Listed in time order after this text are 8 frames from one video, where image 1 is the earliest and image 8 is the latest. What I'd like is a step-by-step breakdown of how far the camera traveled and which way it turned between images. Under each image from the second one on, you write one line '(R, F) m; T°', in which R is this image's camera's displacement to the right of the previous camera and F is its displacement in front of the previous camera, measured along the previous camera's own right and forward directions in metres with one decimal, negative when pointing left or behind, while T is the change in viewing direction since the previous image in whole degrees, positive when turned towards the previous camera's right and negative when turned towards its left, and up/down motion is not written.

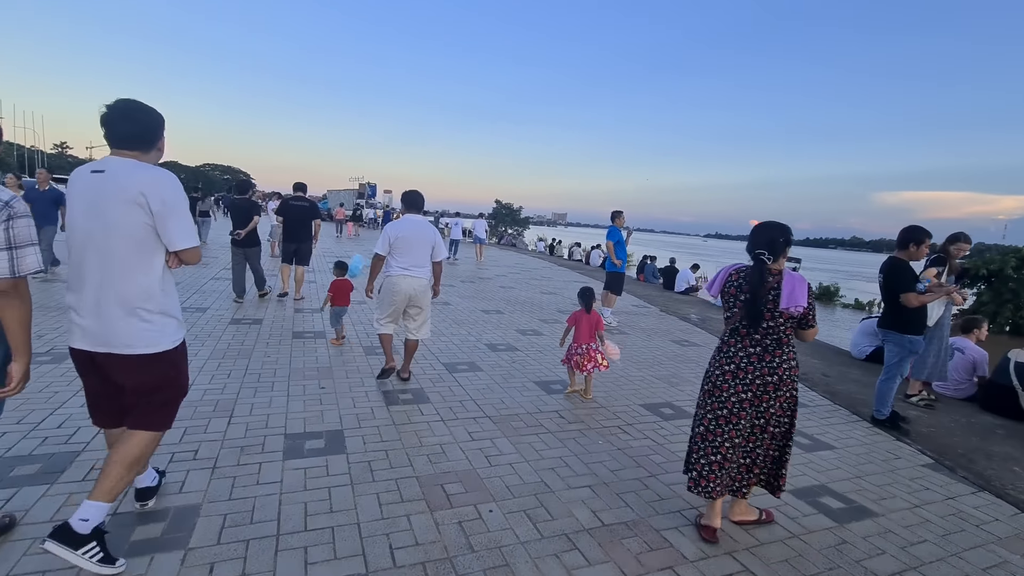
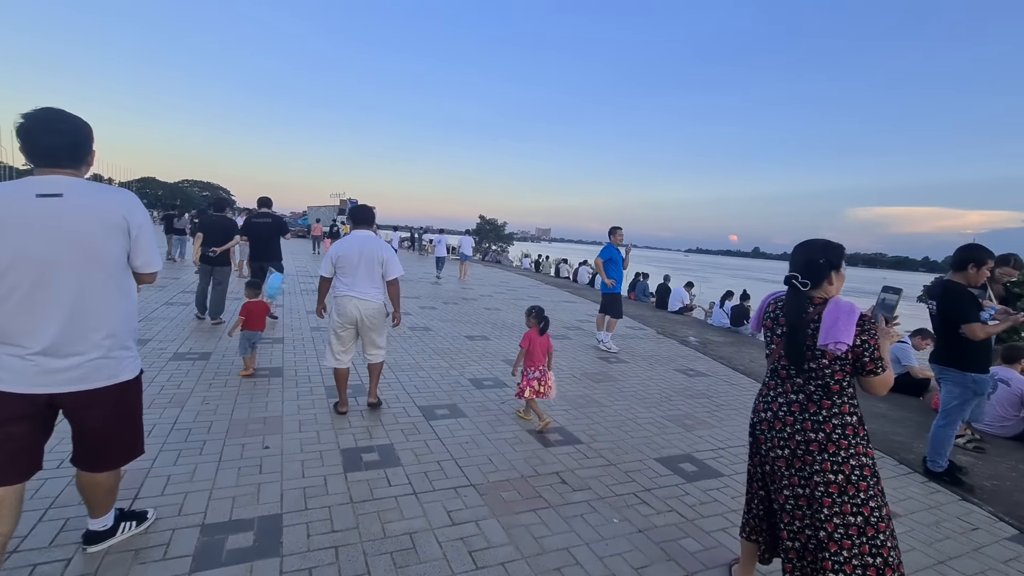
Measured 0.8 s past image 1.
(0.0, +0.8) m; +2°
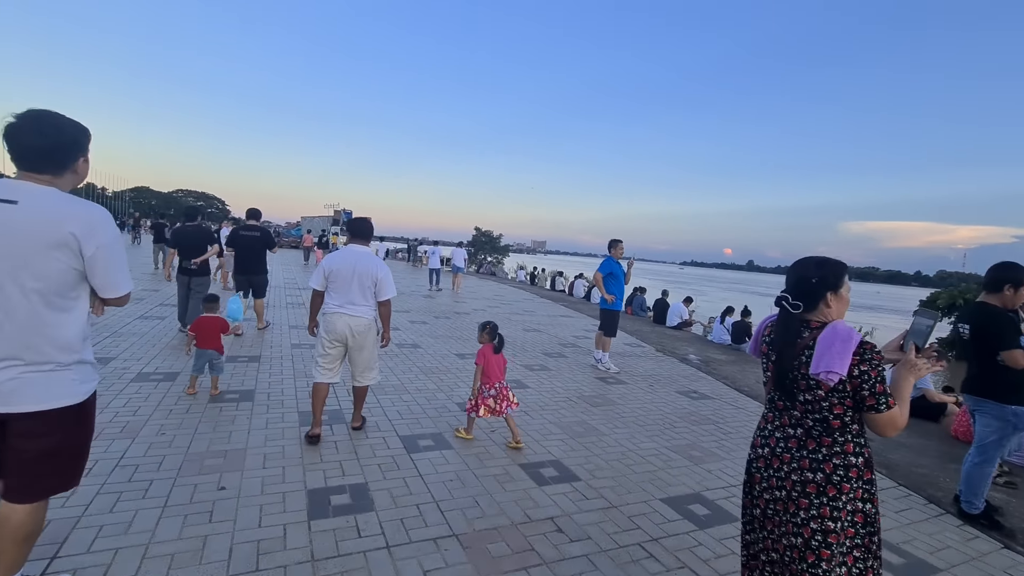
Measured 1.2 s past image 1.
(0.0, +0.4) m; +1°
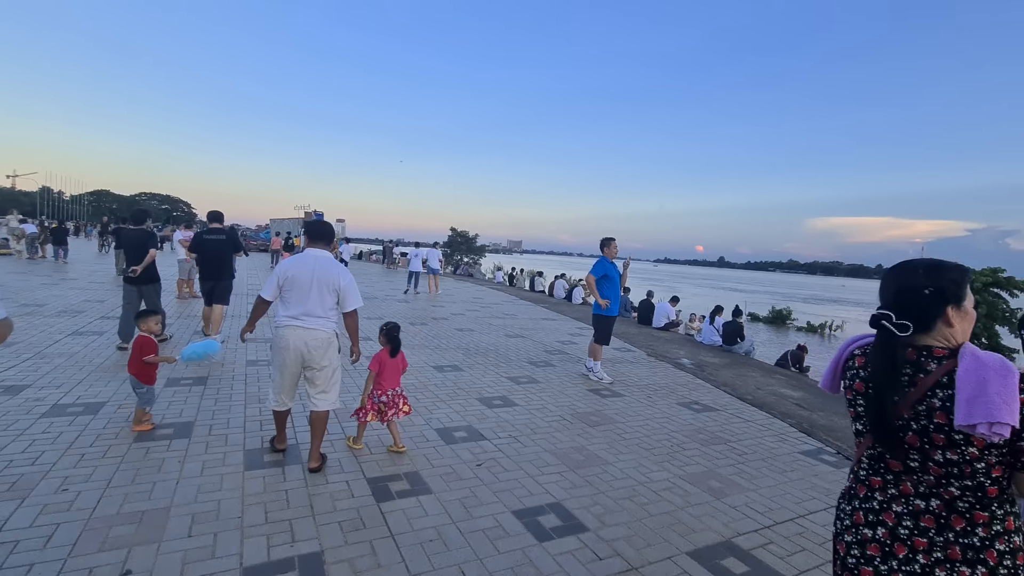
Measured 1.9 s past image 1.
(-0.1, +0.7) m; +3°
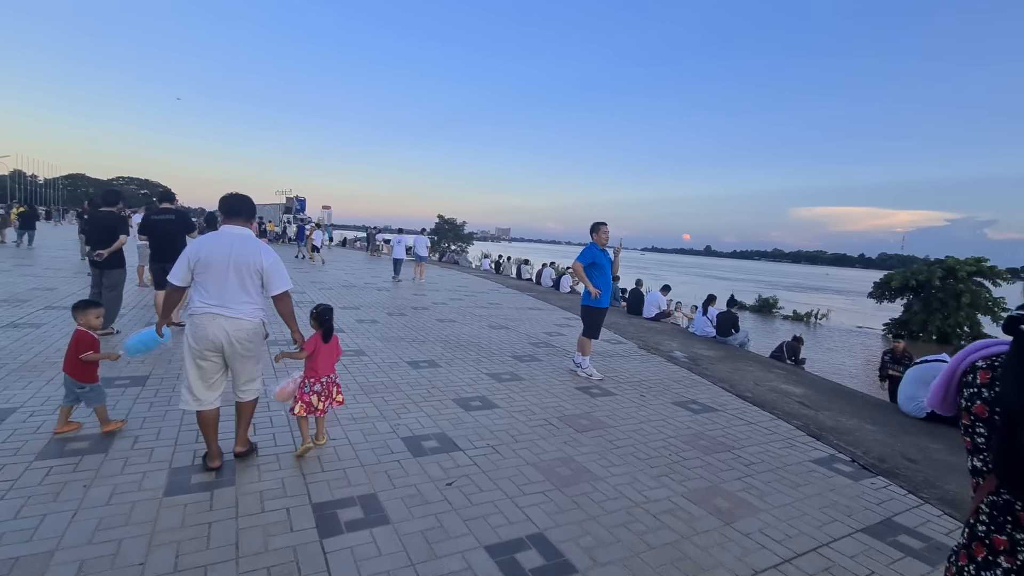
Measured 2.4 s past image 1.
(+0.1, +0.6) m; +1°
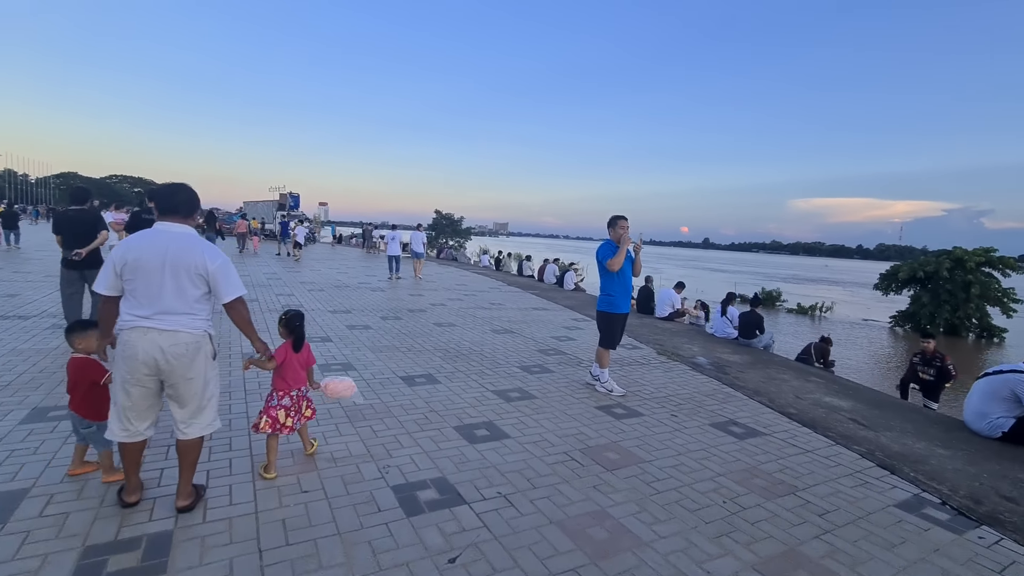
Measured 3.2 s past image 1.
(-0.1, +0.8) m; 0°
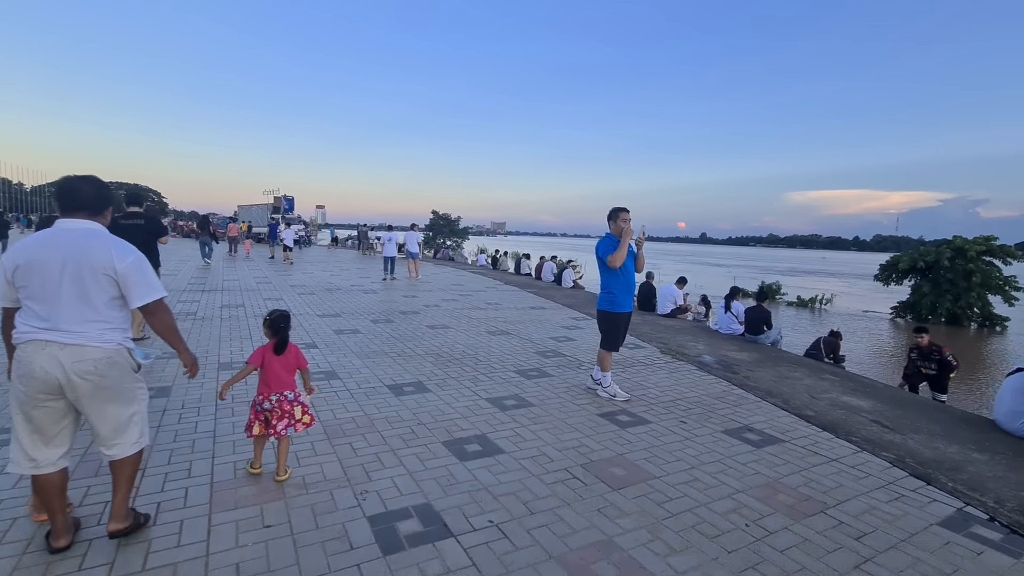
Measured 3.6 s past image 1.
(+0.1, +0.4) m; 0°
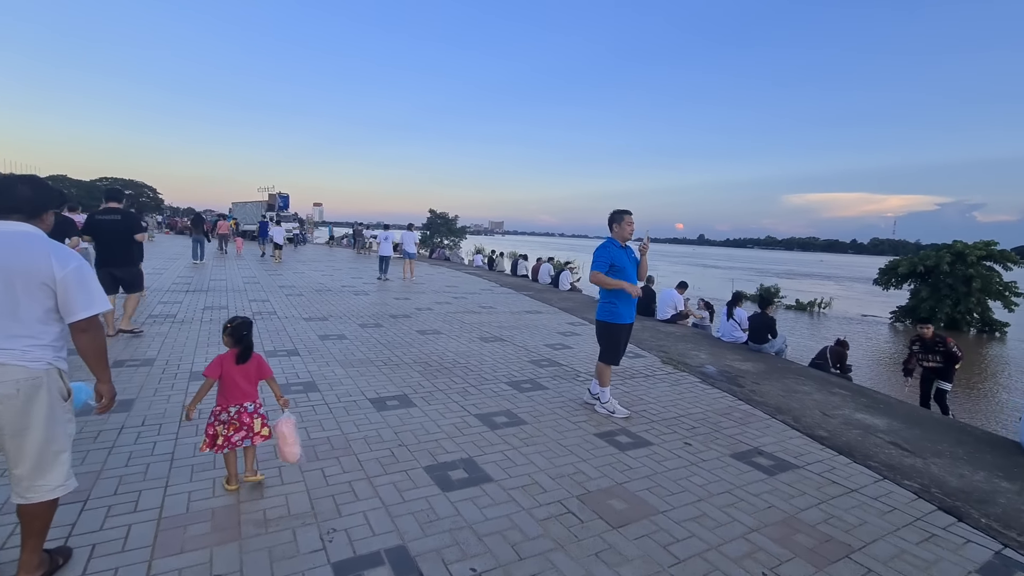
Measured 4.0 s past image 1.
(+0.1, +0.4) m; 0°
